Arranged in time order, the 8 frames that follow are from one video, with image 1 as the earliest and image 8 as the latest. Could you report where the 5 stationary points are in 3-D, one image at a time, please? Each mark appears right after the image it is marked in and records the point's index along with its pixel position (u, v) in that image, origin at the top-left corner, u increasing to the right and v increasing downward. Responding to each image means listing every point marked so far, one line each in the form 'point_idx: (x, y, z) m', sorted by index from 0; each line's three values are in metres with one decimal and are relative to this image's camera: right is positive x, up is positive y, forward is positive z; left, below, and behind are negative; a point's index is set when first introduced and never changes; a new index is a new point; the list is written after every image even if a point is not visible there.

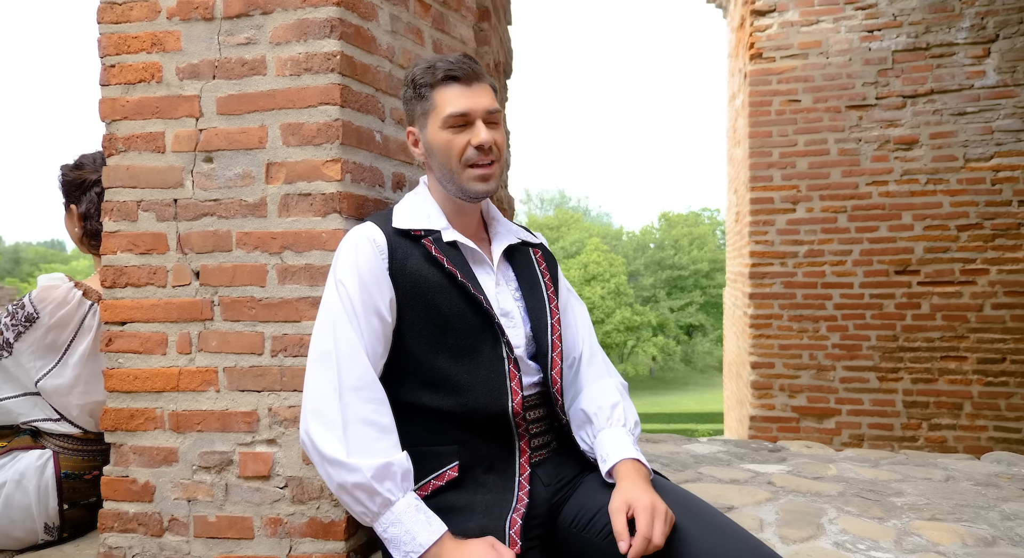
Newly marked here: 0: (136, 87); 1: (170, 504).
0: (-1.2, +0.6, +2.3) m
1: (-1.0, -0.7, +2.3) m
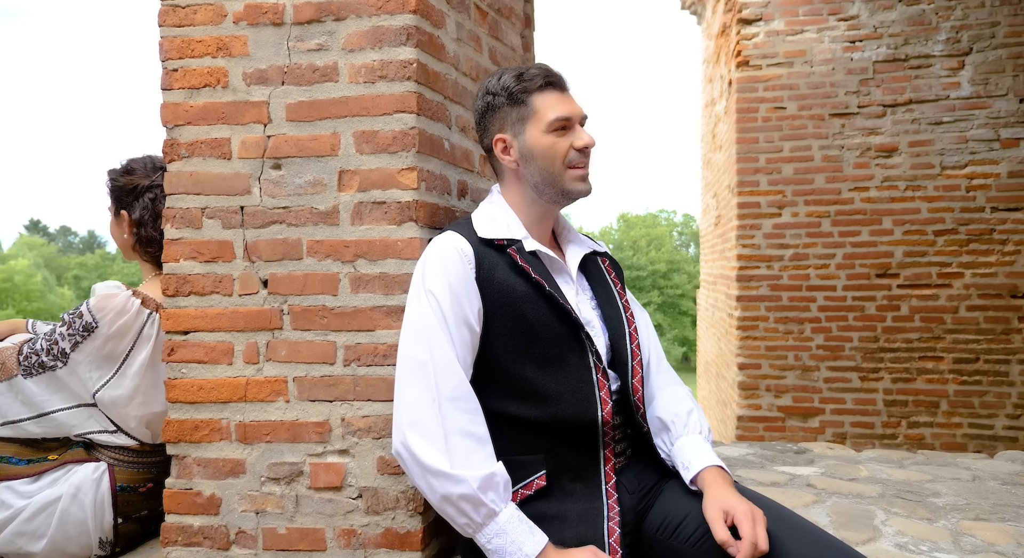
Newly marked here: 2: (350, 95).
0: (-0.9, +0.6, +2.3) m
1: (-0.8, -0.7, +2.2) m
2: (-0.5, +0.5, +2.2) m
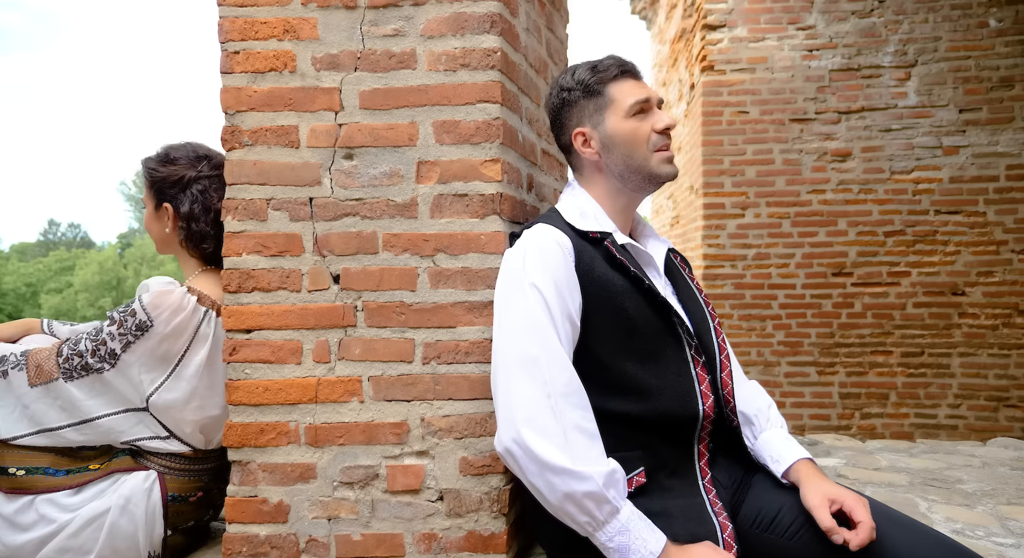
0: (-0.7, +0.6, +2.2) m
1: (-0.6, -0.7, +2.1) m
2: (-0.2, +0.6, +2.1) m
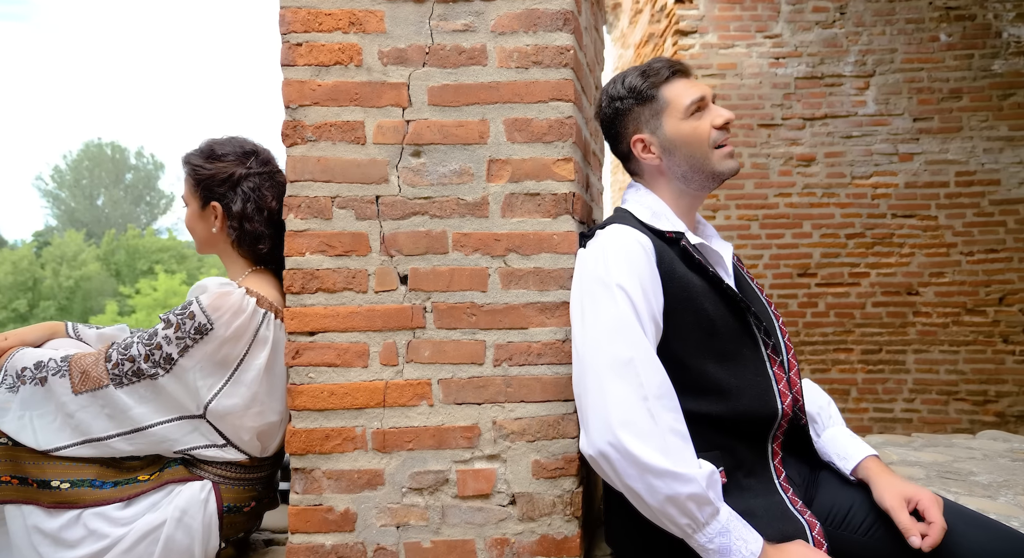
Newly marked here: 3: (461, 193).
0: (-0.5, +0.6, +2.1) m
1: (-0.4, -0.7, +2.1) m
2: (0.0, +0.6, +2.1) m
3: (-0.1, +0.2, +2.1) m
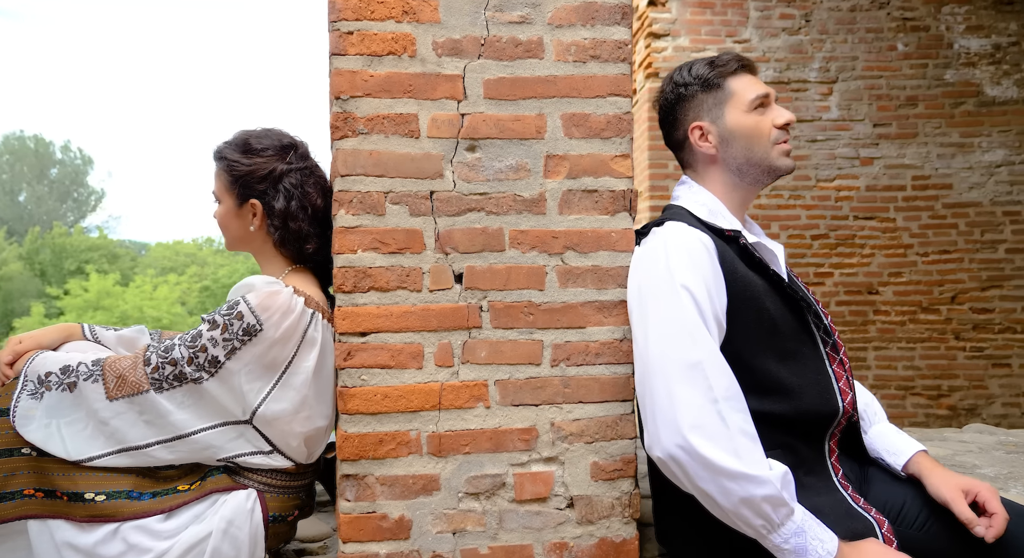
0: (-0.3, +0.6, +2.0) m
1: (-0.2, -0.7, +2.0) m
2: (+0.1, +0.6, +2.1) m
3: (0.0, +0.2, +2.0) m
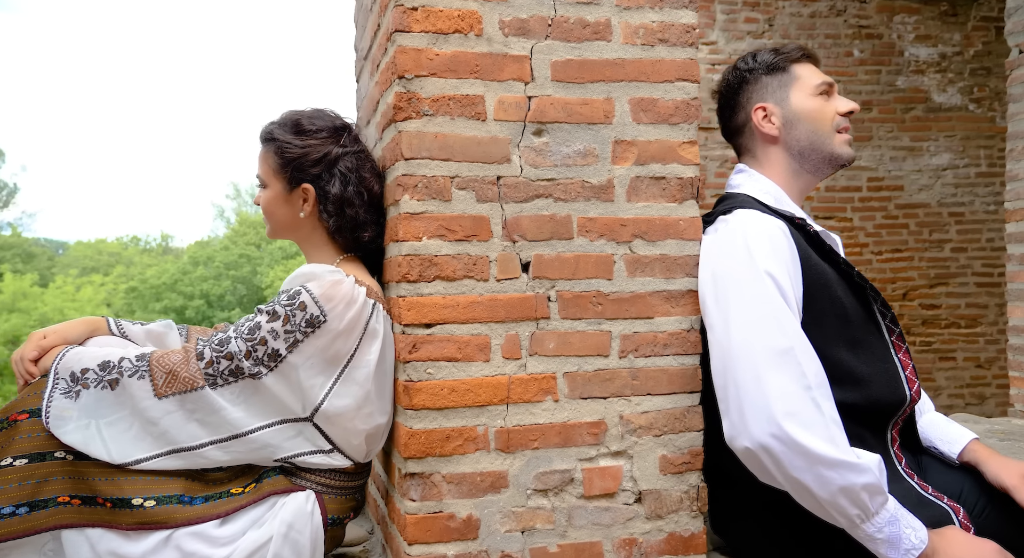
0: (-0.2, +0.6, +1.9) m
1: (0.0, -0.7, +1.9) m
2: (+0.3, +0.6, +2.0) m
3: (+0.2, +0.3, +2.0) m
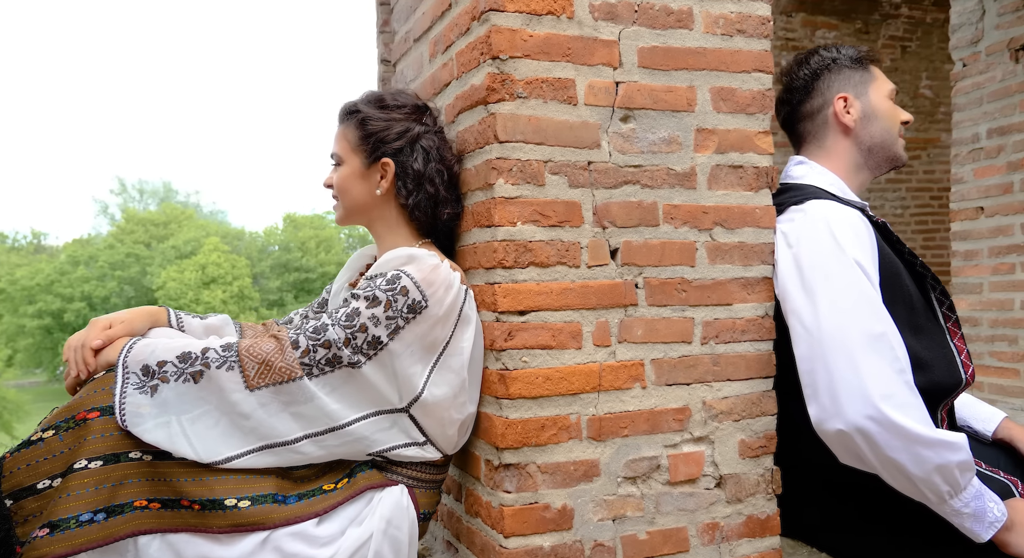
0: (+0.1, +0.6, +1.9) m
1: (+0.2, -0.6, +1.9) m
2: (+0.5, +0.6, +2.0) m
3: (+0.4, +0.3, +2.0) m
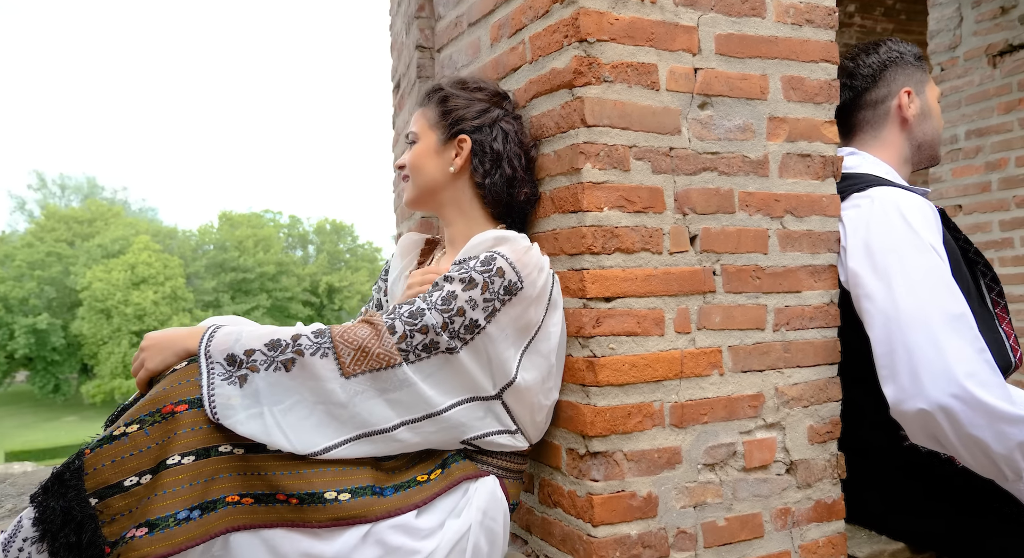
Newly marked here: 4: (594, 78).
0: (+0.3, +0.7, +1.9) m
1: (+0.4, -0.6, +1.9) m
2: (+0.7, +0.7, +2.0) m
3: (+0.6, +0.3, +2.0) m
4: (+0.2, +0.5, +1.8) m
